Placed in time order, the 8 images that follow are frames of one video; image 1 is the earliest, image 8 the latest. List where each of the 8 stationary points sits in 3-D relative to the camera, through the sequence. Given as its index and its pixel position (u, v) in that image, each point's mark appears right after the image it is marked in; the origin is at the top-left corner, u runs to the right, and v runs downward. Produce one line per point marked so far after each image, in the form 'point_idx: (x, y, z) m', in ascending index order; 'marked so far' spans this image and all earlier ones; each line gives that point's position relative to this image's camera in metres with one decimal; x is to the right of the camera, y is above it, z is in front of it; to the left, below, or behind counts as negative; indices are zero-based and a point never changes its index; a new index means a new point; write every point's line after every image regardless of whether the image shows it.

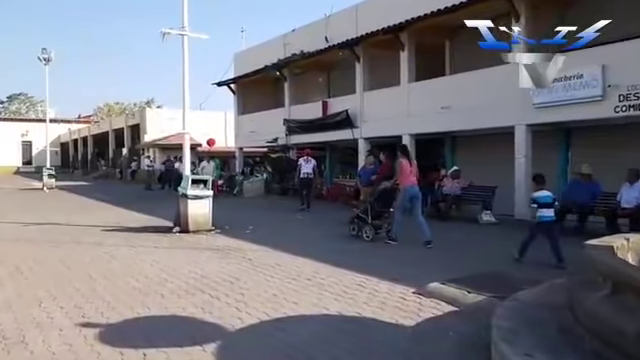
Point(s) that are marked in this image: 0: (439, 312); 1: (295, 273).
0: (+1.6, -1.8, +6.2) m
1: (-0.5, -1.7, +8.3) m
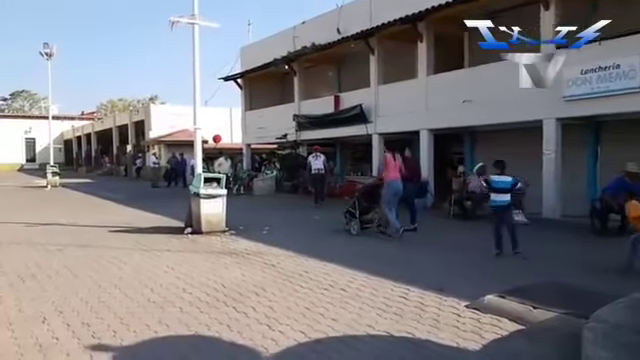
0: (+2.2, -1.8, +5.4) m
1: (+0.1, -1.7, +7.5) m
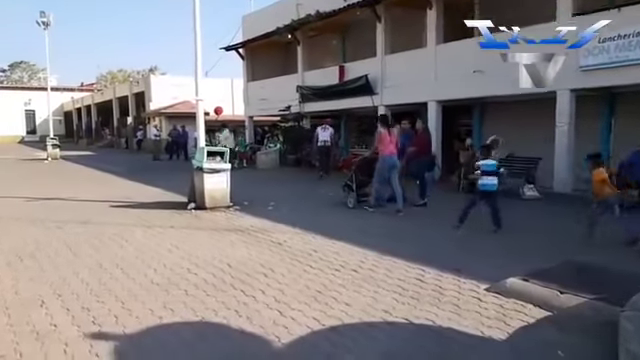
0: (+2.3, -1.5, +5.0) m
1: (+0.3, -1.3, +7.1) m
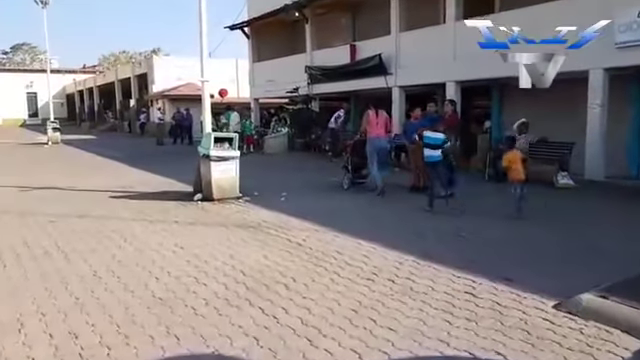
0: (+2.7, -1.5, +4.0) m
1: (+0.6, -1.2, +6.1) m
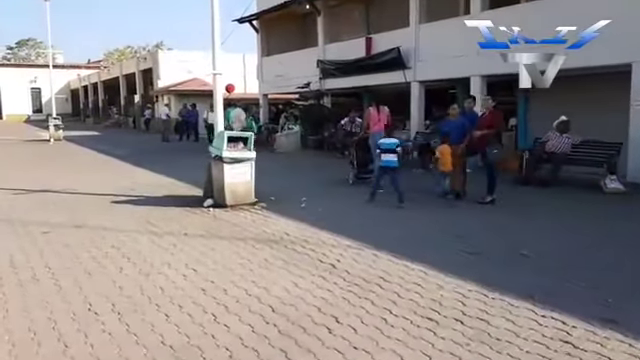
0: (+3.2, -1.7, +2.9) m
1: (+1.1, -1.3, +5.0) m
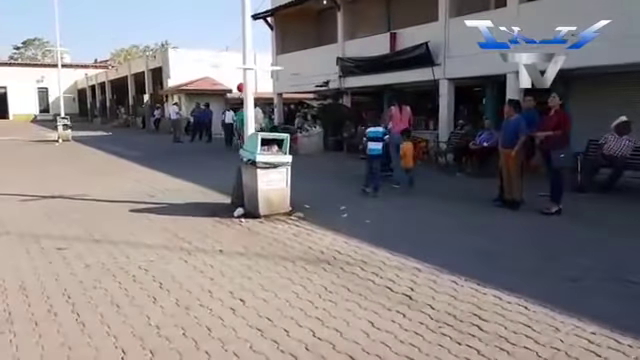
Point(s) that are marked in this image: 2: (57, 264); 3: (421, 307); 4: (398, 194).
0: (+4.0, -1.8, +1.8) m
1: (+2.0, -1.5, +3.9) m
2: (-3.7, -1.2, +6.4) m
3: (+1.1, -1.4, +4.9) m
4: (+2.1, -0.3, +12.0) m
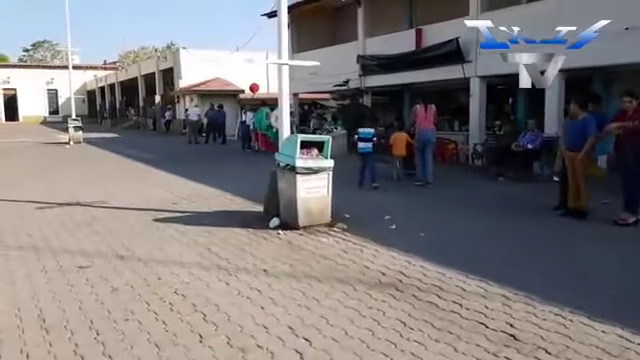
0: (+4.7, -2.0, +0.8) m
1: (+2.7, -1.6, +3.0) m
2: (-3.0, -1.3, +5.6) m
3: (+1.8, -1.5, +3.9) m
4: (+2.9, -0.5, +11.0) m
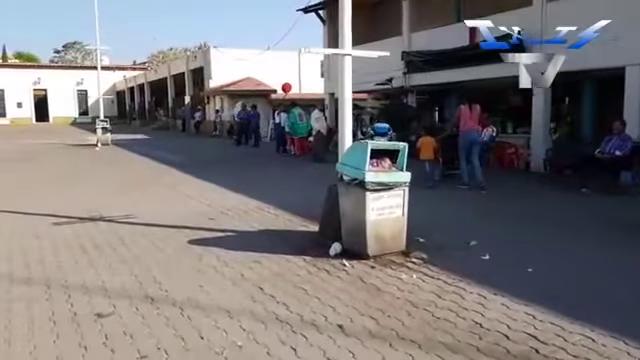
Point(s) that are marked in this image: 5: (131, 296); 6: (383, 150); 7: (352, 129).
0: (+5.3, -2.2, -1.0) m
1: (+3.5, -1.9, +1.3) m
2: (-2.0, -1.5, +4.1) m
3: (+2.7, -1.7, +2.2) m
4: (+4.1, -0.7, +9.3) m
5: (-2.2, -1.3, +5.3) m
6: (+0.9, +0.4, +6.4) m
7: (+0.5, +1.0, +7.3) m
